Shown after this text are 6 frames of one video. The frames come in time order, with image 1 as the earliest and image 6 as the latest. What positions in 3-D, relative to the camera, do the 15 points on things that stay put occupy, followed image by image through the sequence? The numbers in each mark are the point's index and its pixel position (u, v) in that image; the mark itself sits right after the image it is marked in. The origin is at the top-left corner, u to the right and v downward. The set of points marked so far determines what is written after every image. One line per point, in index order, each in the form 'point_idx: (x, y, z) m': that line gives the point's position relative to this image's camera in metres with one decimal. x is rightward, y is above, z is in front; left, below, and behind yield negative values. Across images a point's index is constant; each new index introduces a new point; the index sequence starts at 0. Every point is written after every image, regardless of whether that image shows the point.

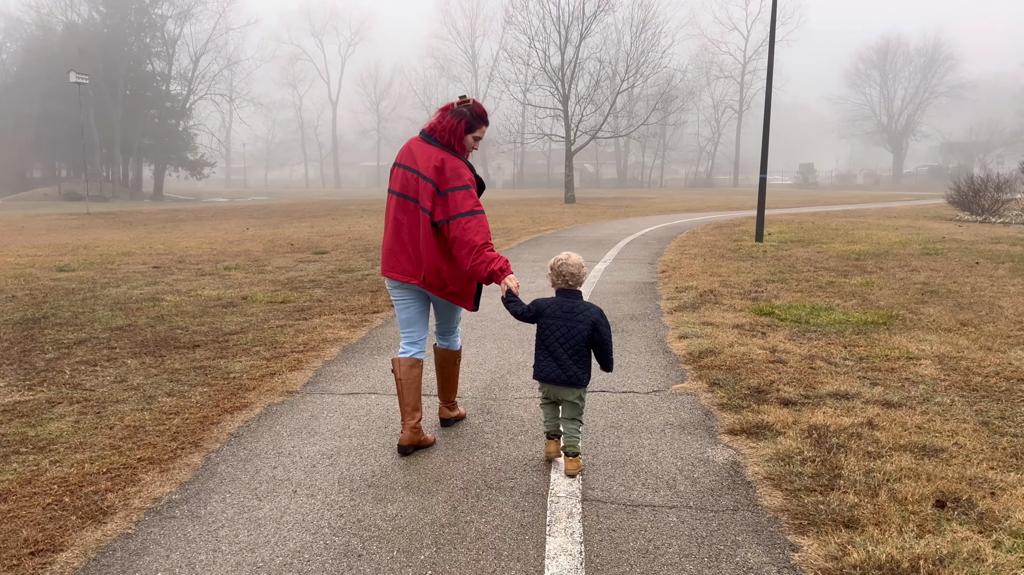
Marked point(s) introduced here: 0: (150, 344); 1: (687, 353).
0: (-2.6, -0.4, +5.8) m
1: (+1.1, -0.4, +5.2) m
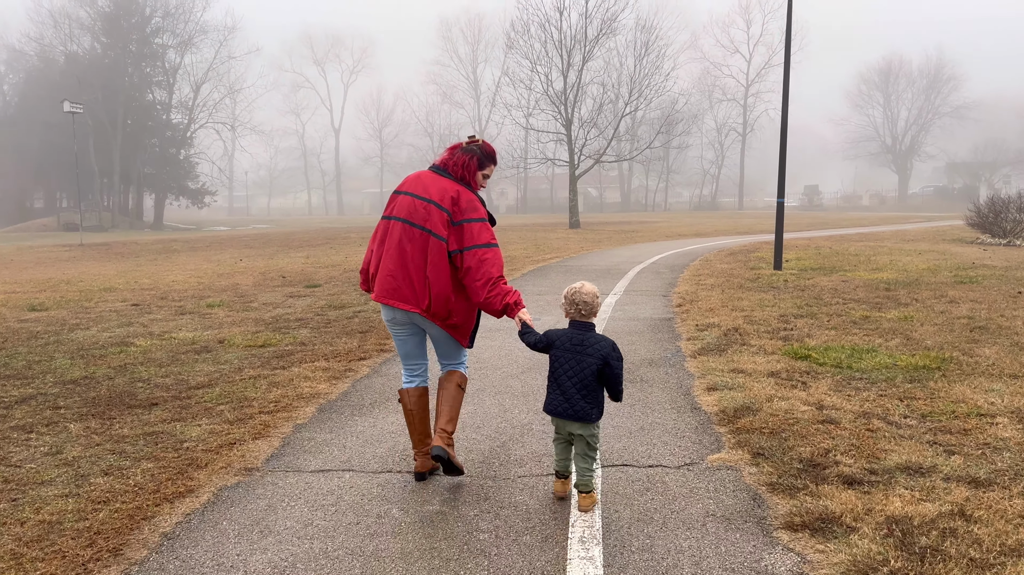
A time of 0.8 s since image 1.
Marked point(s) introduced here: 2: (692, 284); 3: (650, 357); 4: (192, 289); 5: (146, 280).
0: (-2.6, -0.7, +5.1) m
1: (+1.1, -0.7, +4.5) m
2: (+2.2, 0.0, +10.0) m
3: (+1.0, -0.5, +5.9) m
4: (-4.7, 0.0, +11.9) m
5: (-6.2, +0.1, +13.8) m
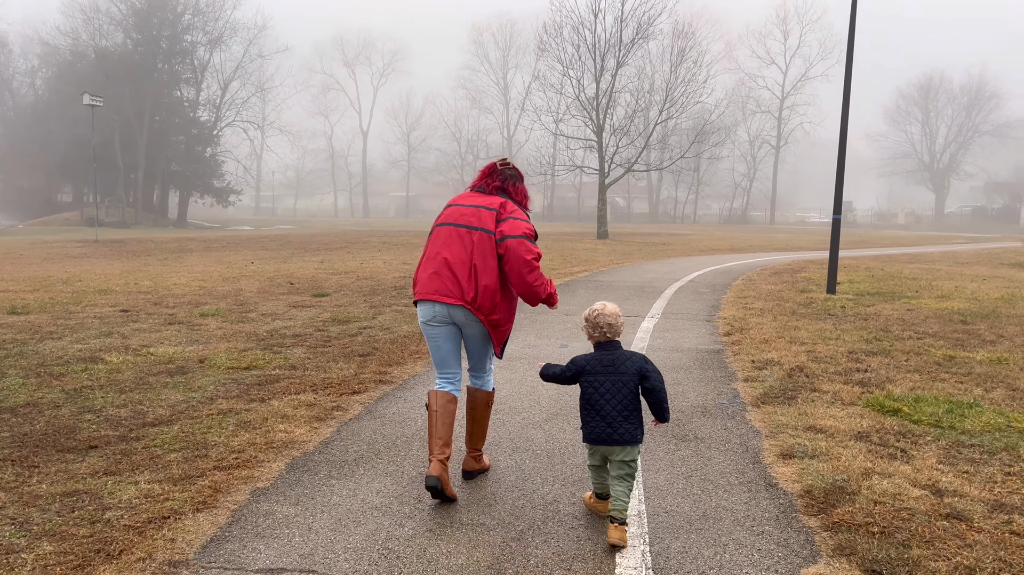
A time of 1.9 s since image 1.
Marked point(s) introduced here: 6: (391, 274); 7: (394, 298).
0: (-2.5, -0.8, +4.2) m
1: (+1.2, -0.9, +3.4) m
2: (+2.5, -0.2, +8.9) m
3: (+1.1, -0.7, +4.9) m
4: (-4.4, -0.1, +11.1) m
5: (-5.8, +0.1, +13.0) m
6: (-2.0, +0.2, +13.4) m
7: (-1.5, -0.2, +10.2) m
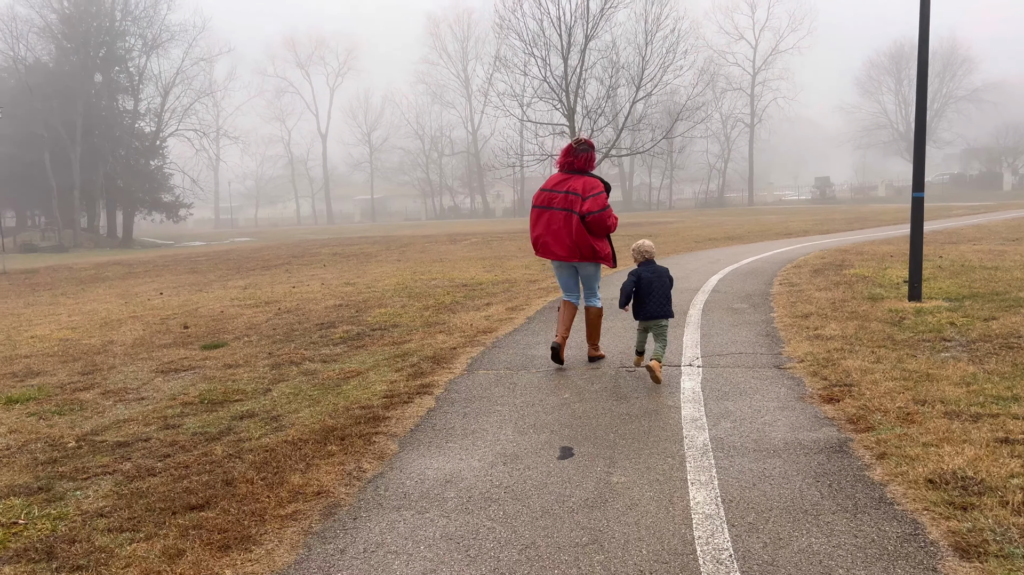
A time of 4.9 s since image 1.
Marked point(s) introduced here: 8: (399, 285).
0: (-2.6, -1.3, +1.2) m
1: (+1.2, -1.1, +0.5) m
2: (+2.2, -0.4, +6.0) m
3: (+1.0, -0.9, +2.0) m
4: (-4.7, -0.7, +8.0) m
5: (-6.2, -0.6, +9.9) m
6: (-2.4, -0.2, +10.4) m
7: (-1.8, -0.5, +7.3) m
8: (-1.7, 0.0, +12.0) m
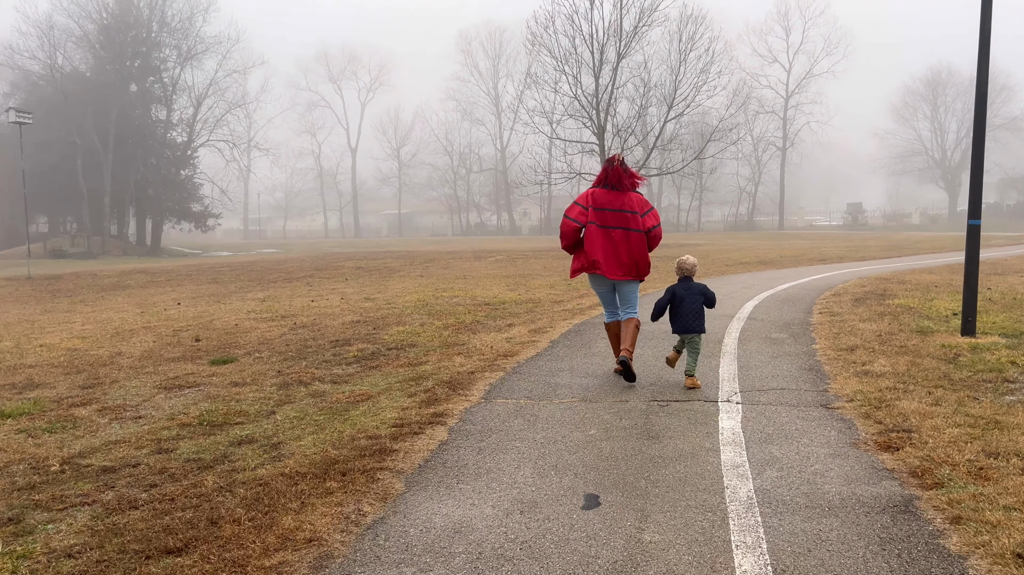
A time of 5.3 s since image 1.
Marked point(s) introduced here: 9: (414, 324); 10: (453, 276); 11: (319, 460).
0: (-2.6, -1.3, +0.8) m
1: (+1.1, -1.2, 0.0) m
2: (+2.4, -0.6, +5.5) m
3: (+1.0, -1.0, +1.5) m
4: (-4.5, -0.7, +7.7) m
5: (-6.0, -0.6, +9.6) m
6: (-2.1, -0.4, +10.1) m
7: (-1.6, -0.7, +6.9) m
8: (-1.3, -0.2, +11.6) m
9: (-1.1, -0.4, +9.3) m
10: (-1.2, +0.2, +17.1) m
11: (-1.0, -0.9, +4.1) m
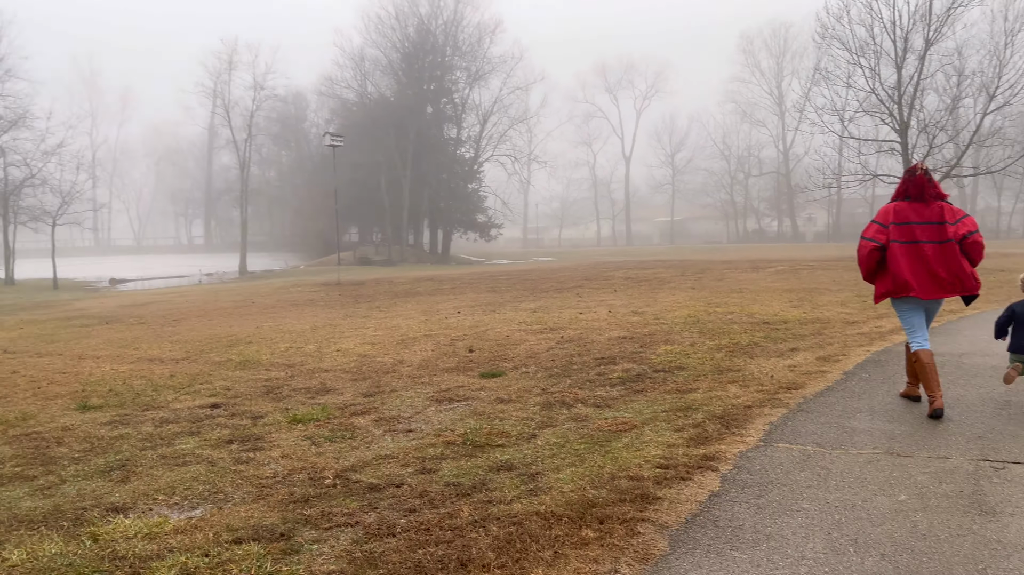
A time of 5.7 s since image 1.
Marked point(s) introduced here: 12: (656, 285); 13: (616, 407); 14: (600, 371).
0: (-2.3, -1.3, +1.2) m
1: (+1.0, -1.3, -0.7) m
2: (+3.9, -0.8, +4.1) m
3: (+1.4, -1.2, +0.7) m
4: (-1.8, -0.9, +8.3) m
5: (-2.6, -0.8, +10.7) m
6: (+1.2, -0.6, +9.8) m
7: (+0.6, -0.8, +6.6) m
8: (+2.4, -0.4, +11.0) m
9: (+1.9, -0.6, +8.7) m
10: (+4.3, 0.0, +16.1) m
11: (+0.3, -1.0, +3.8) m
12: (+3.2, +0.1, +18.3) m
13: (+0.8, -0.9, +5.9) m
14: (+0.8, -0.8, +7.4) m
